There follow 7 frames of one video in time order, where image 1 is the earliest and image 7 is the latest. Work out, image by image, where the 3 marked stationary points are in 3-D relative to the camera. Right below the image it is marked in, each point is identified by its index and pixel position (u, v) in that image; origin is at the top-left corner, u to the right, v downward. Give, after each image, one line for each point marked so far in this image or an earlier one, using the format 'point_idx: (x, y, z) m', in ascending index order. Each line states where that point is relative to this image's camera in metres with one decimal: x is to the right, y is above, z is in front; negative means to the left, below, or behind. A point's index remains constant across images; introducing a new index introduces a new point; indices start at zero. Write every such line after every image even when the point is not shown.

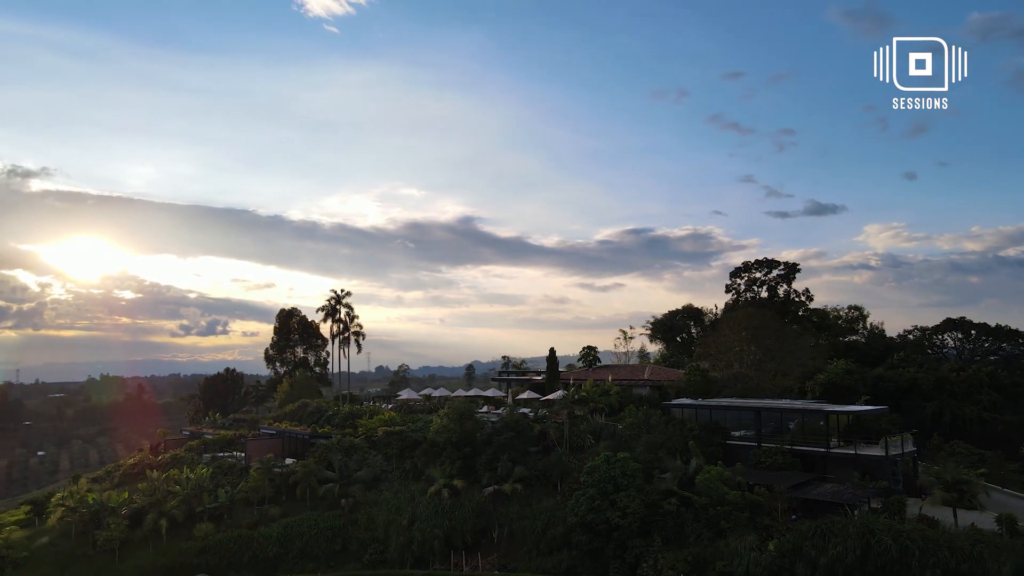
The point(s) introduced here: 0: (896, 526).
0: (+11.5, -7.2, +18.3) m
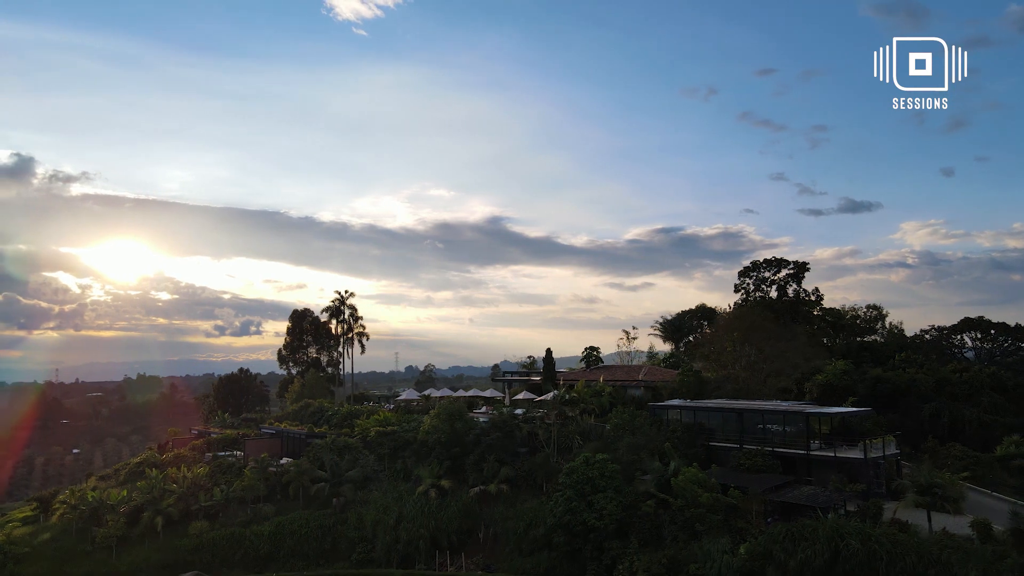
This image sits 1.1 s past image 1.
0: (+10.4, -7.2, +18.0) m
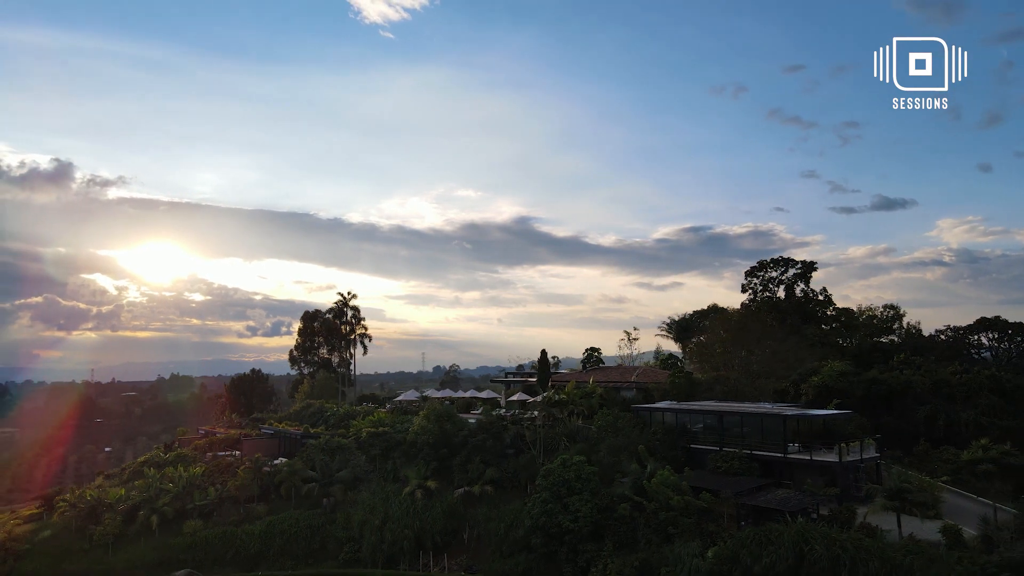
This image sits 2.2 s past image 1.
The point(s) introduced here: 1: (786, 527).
0: (+9.3, -7.2, +17.8) m
1: (+8.4, -7.3, +18.7) m
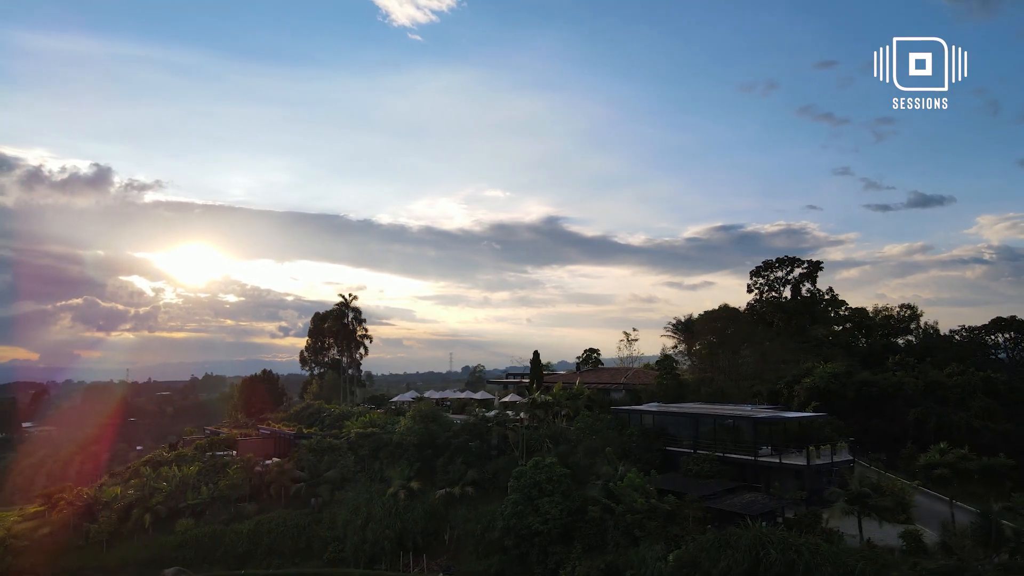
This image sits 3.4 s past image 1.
0: (+8.0, -7.3, +17.6) m
1: (+7.1, -7.4, +18.6) m
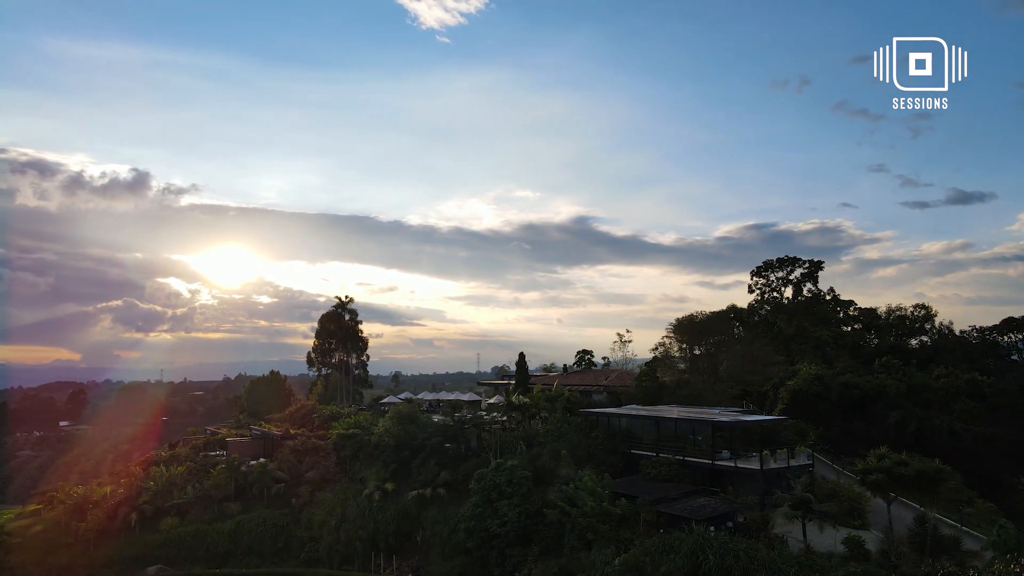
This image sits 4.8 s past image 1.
0: (+6.2, -7.4, +17.5) m
1: (+5.4, -7.5, +18.5) m
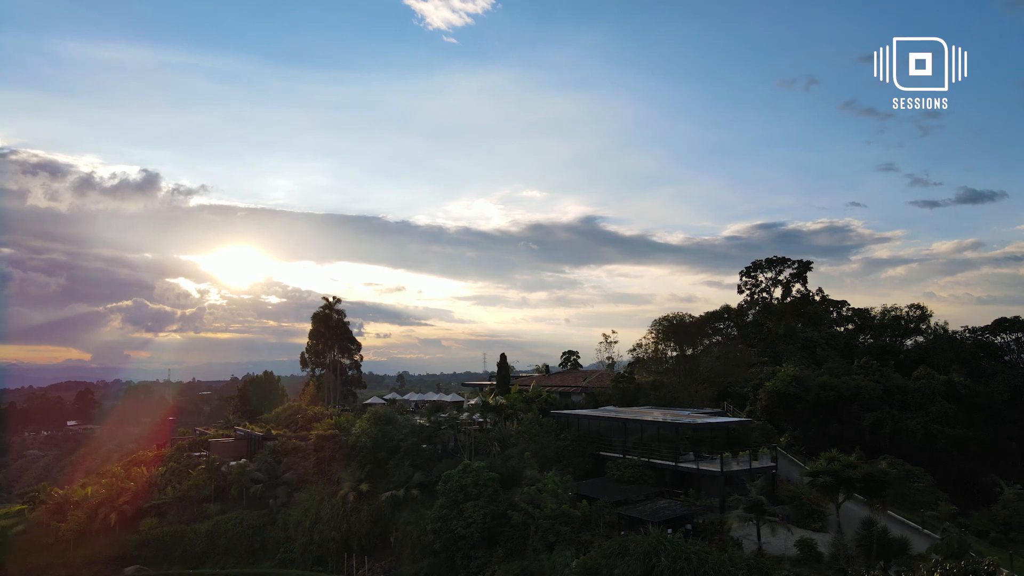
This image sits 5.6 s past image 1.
0: (+4.9, -7.5, +17.6) m
1: (+4.0, -7.6, +18.5) m
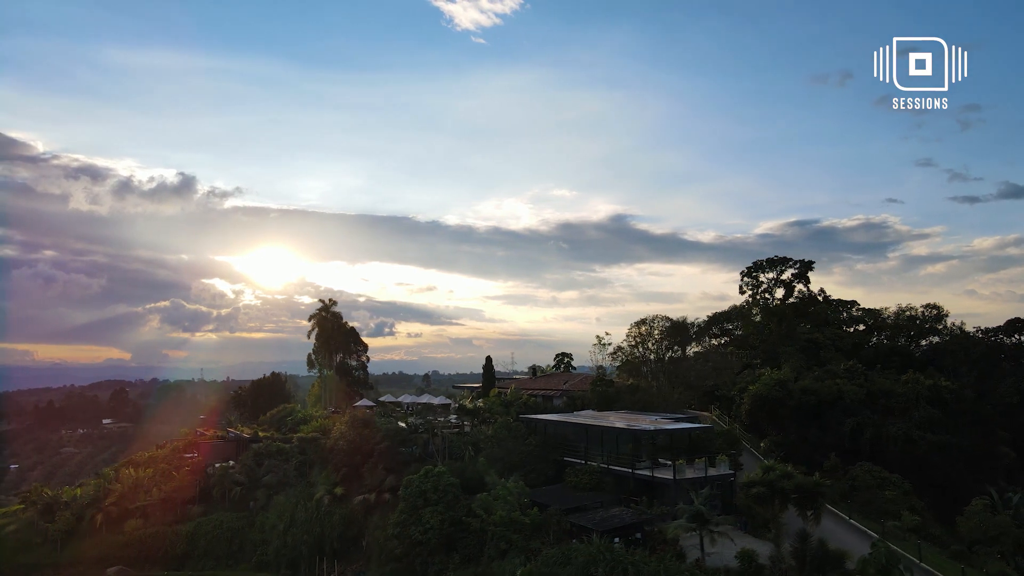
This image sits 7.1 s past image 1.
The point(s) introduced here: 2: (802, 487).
0: (+3.1, -7.6, +17.4) m
1: (+2.3, -7.8, +18.4) m
2: (+7.5, -5.1, +15.6) m
